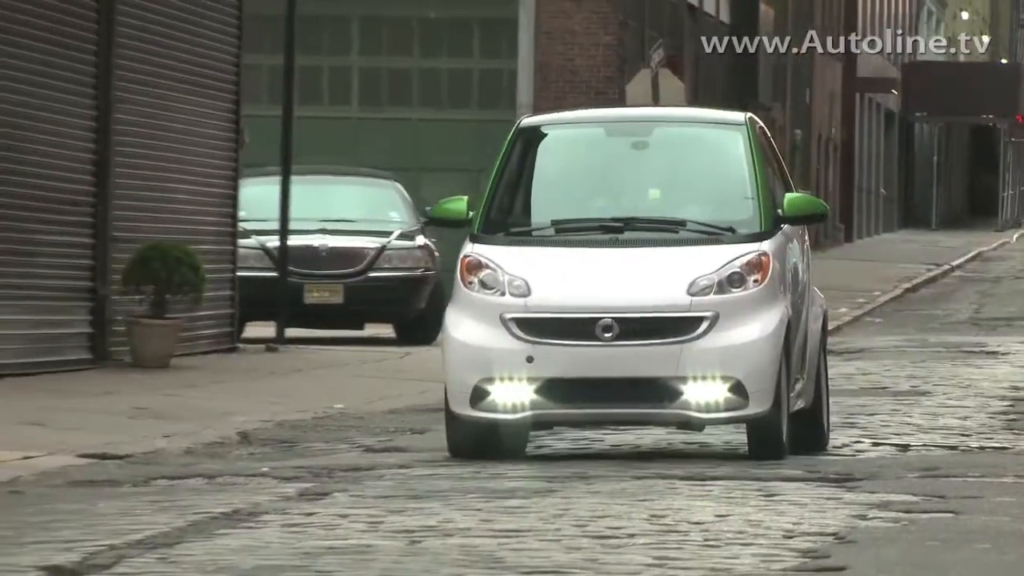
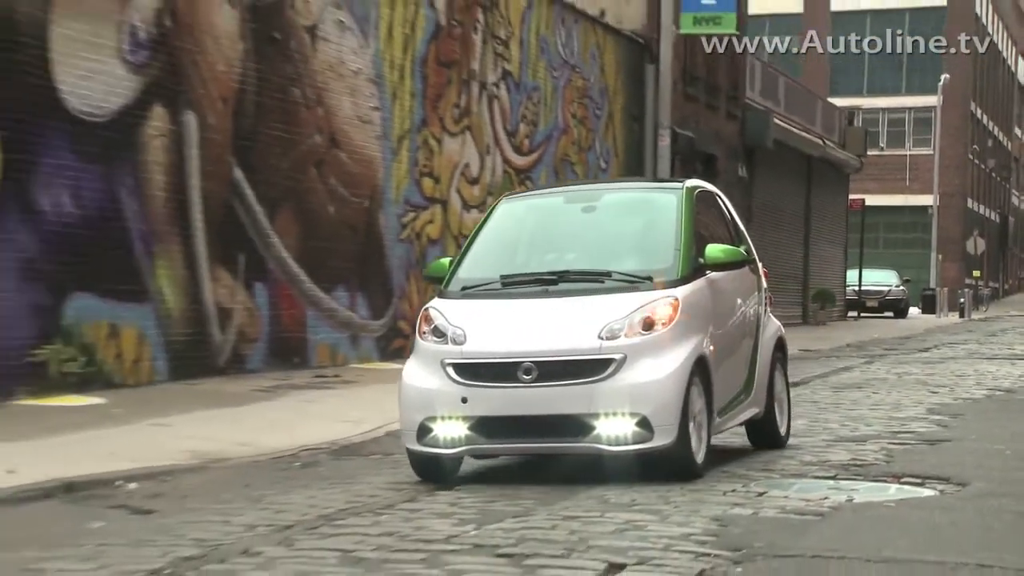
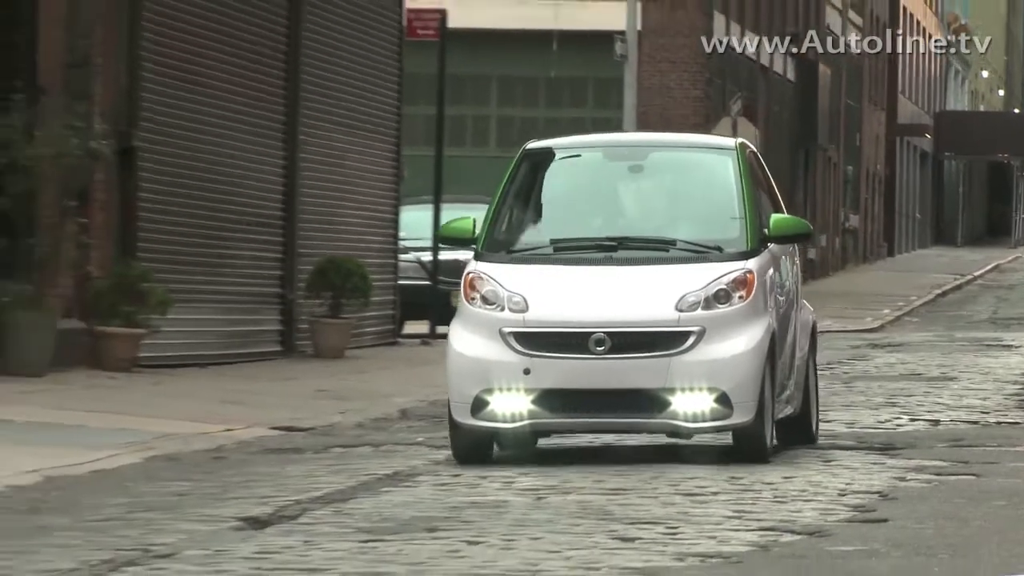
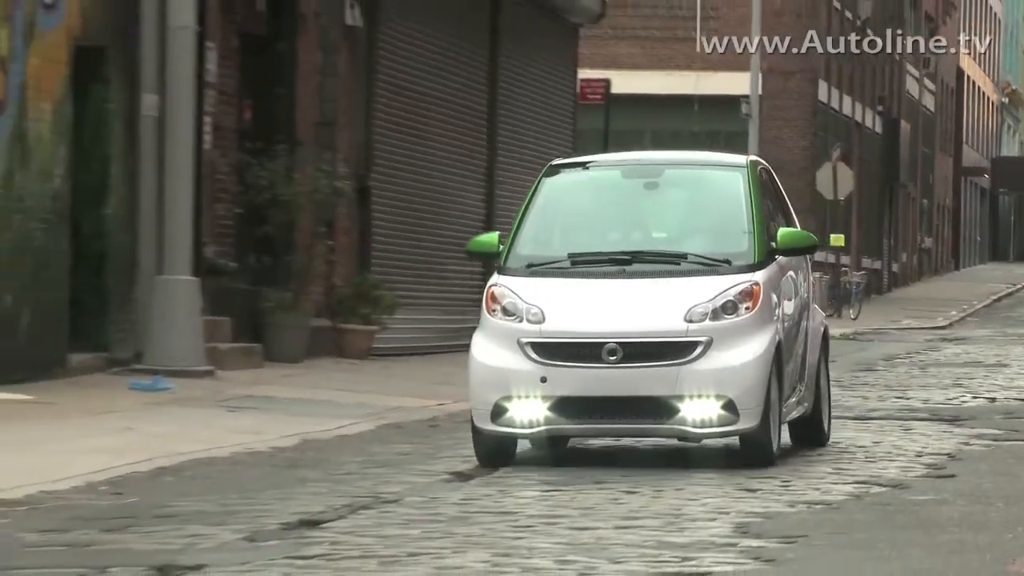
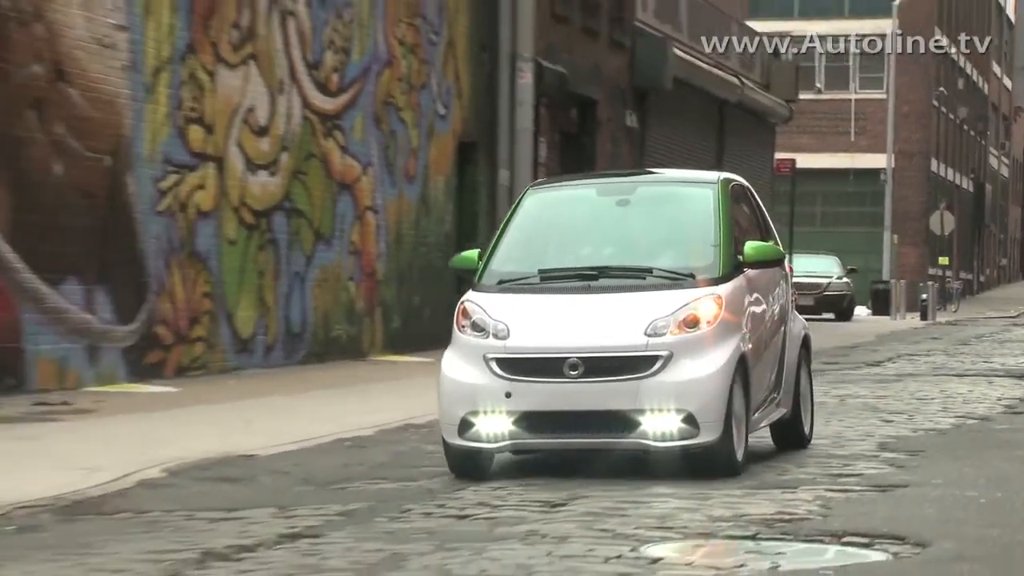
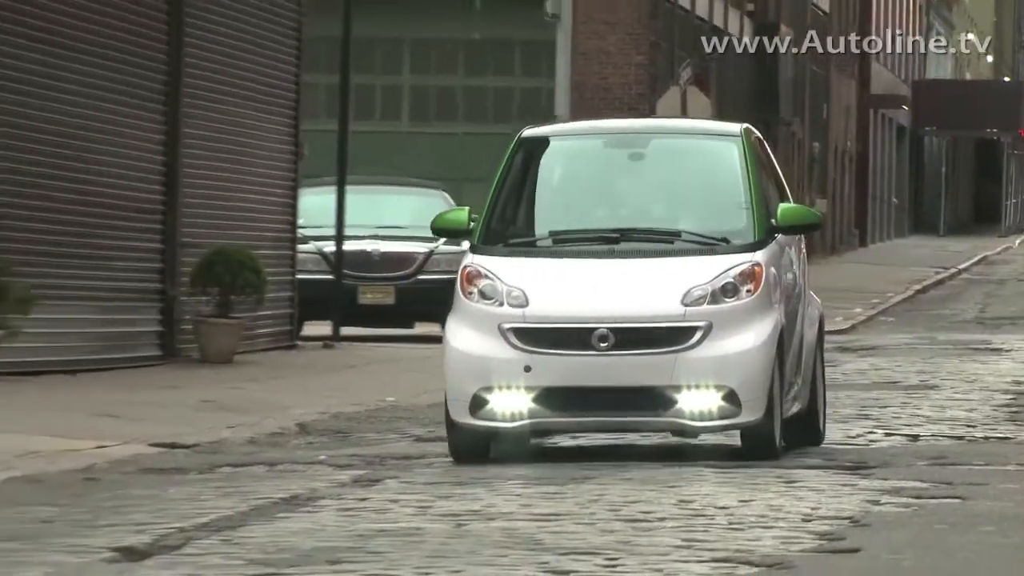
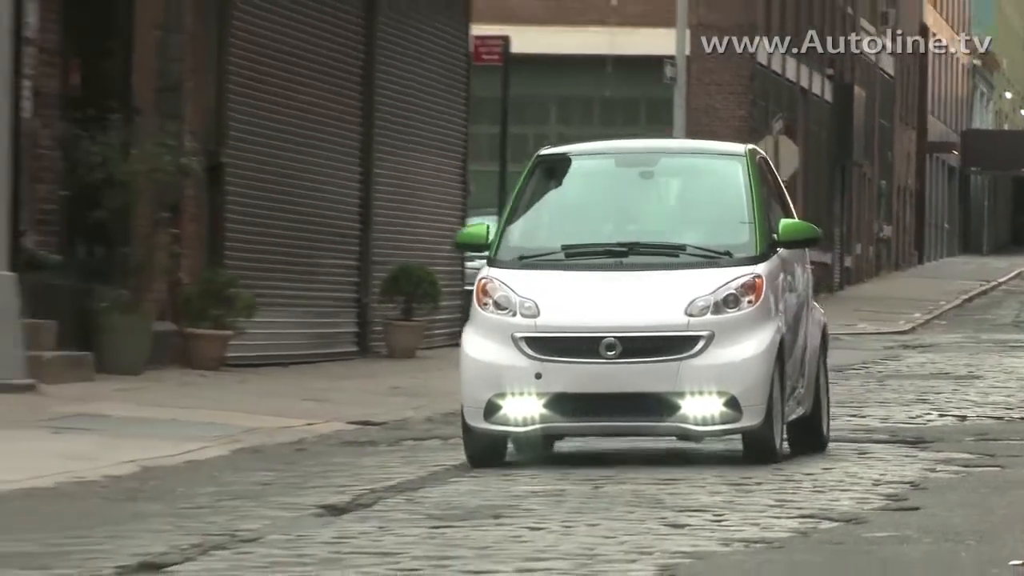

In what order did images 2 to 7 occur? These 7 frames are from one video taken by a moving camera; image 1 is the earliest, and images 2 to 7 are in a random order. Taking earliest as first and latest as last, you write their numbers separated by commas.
6, 3, 7, 4, 5, 2
